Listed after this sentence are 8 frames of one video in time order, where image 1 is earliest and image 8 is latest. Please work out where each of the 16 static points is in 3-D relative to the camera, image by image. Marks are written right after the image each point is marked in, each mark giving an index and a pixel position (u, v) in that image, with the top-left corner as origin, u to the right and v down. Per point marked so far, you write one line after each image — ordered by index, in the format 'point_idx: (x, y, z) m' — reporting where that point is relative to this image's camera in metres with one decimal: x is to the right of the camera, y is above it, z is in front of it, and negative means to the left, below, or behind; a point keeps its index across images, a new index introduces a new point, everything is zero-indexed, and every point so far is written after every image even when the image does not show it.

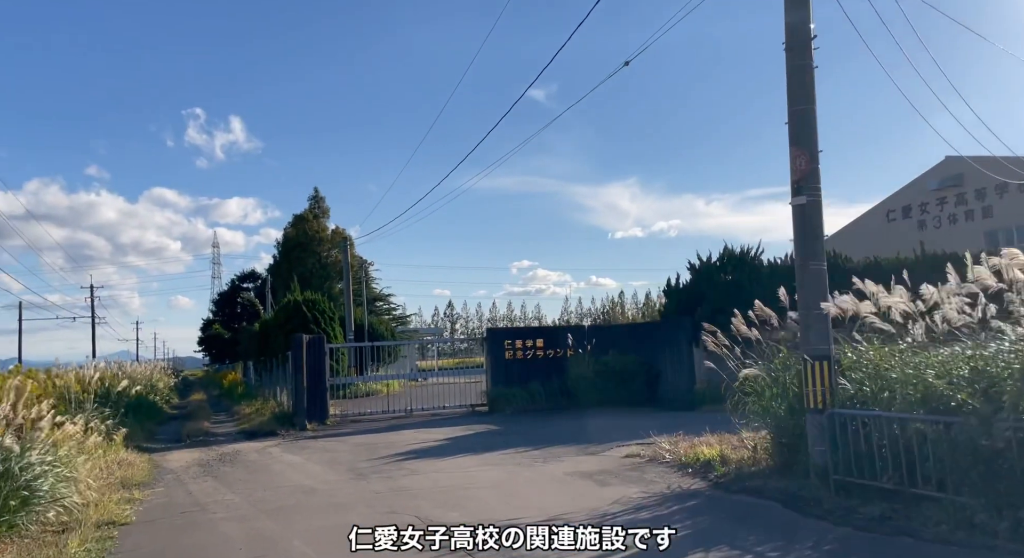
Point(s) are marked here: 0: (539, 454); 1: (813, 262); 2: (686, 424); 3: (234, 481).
0: (+0.4, -2.8, +12.4) m
1: (+3.3, +0.2, +8.7) m
2: (+3.6, -3.0, +16.1) m
3: (-4.2, -3.1, +11.9) m
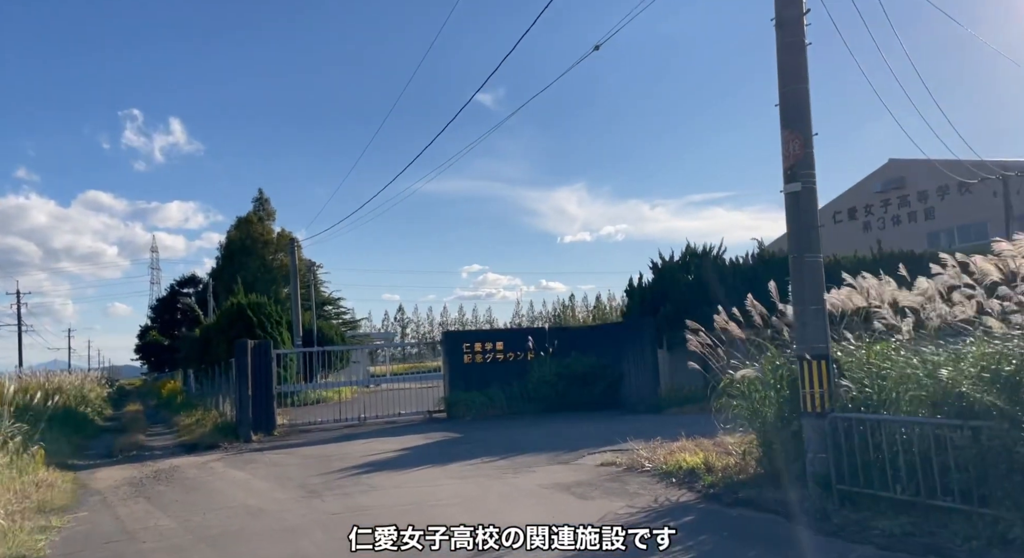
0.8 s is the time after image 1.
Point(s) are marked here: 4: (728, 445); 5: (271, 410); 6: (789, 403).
0: (-0.1, -2.7, +11.6) m
1: (+3.0, +0.3, +8.0) m
2: (+2.8, -2.9, +15.5) m
3: (-4.7, -3.0, +10.7) m
4: (+2.8, -2.2, +10.2) m
5: (-6.0, -3.2, +19.5) m
6: (+2.9, -1.3, +8.4) m
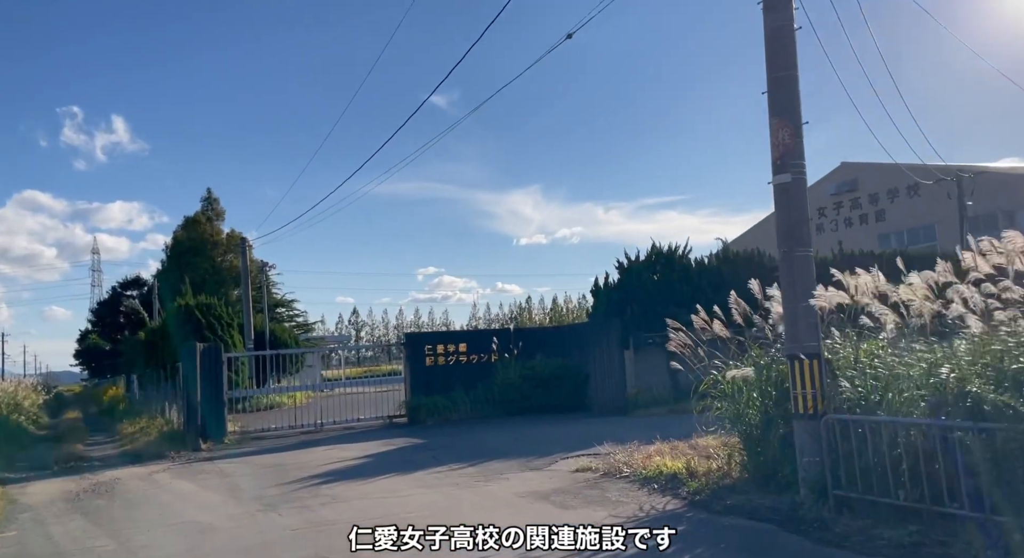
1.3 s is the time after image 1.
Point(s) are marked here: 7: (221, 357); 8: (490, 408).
0: (-0.5, -2.7, +11.0) m
1: (+2.8, +0.3, +7.6) m
2: (+2.1, -2.9, +15.0) m
3: (-5.0, -3.0, +9.8) m
4: (+2.5, -2.1, +9.8) m
5: (-6.8, -3.2, +18.6) m
6: (+2.7, -1.3, +8.0) m
7: (-6.9, -1.8, +18.6) m
8: (-0.5, -3.3, +20.1) m
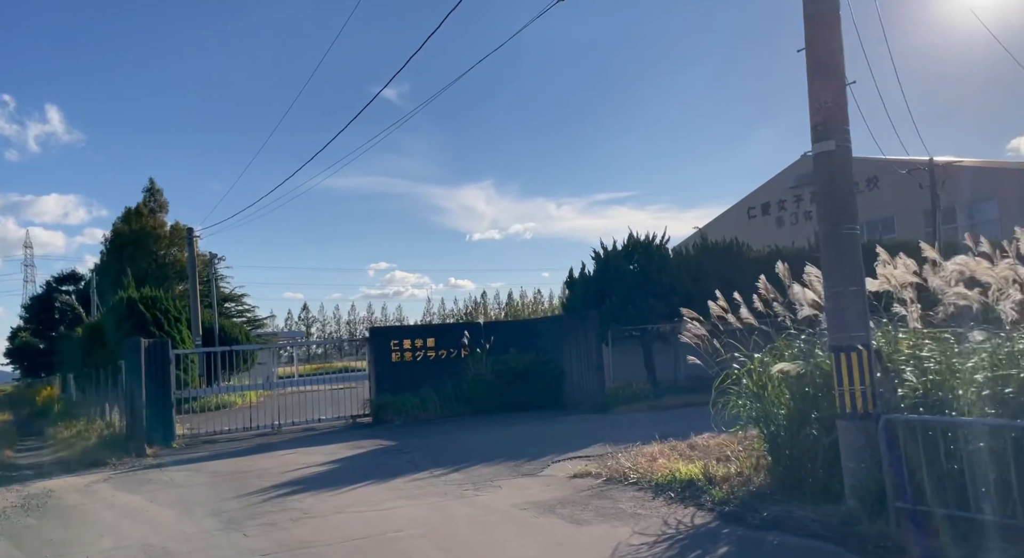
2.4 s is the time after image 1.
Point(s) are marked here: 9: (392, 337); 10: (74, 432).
0: (-0.6, -2.5, +9.9) m
1: (+2.9, +0.5, +6.8) m
2: (+1.8, -2.7, +14.1) m
3: (-5.1, -2.8, +8.5) m
4: (+2.4, -1.9, +8.9) m
5: (-7.4, -3.0, +17.1) m
6: (+2.7, -1.1, +7.1) m
7: (-7.5, -1.6, +17.1) m
8: (-1.2, -3.1, +19.1) m
9: (-3.0, -1.4, +19.4) m
10: (-10.9, -3.8, +19.7) m
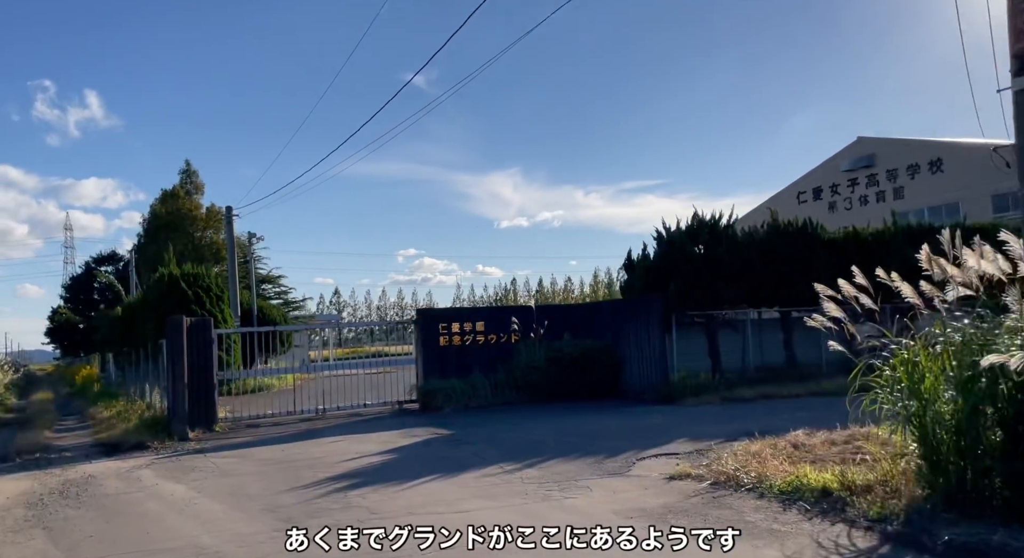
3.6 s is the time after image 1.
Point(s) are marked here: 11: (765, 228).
0: (+0.3, -2.2, +8.9) m
1: (+3.7, +0.7, +5.6) m
2: (+2.9, -2.4, +13.0) m
3: (-4.2, -2.5, +7.6) m
4: (+3.3, -1.7, +7.8) m
5: (-6.2, -2.5, +16.4) m
6: (+3.6, -0.9, +6.0) m
7: (-6.2, -1.1, +16.3) m
8: (0.0, -2.6, +18.0) m
9: (-1.7, -1.0, +18.5) m
10: (-9.6, -3.2, +19.1) m
11: (+6.1, +1.2, +18.8) m
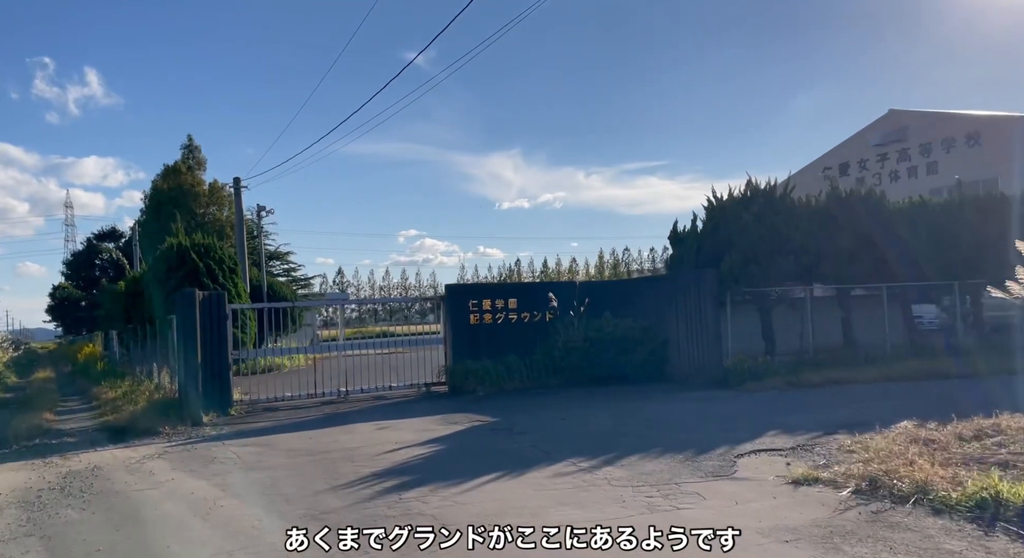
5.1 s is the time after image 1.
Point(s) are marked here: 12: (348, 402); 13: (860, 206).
0: (+1.1, -1.9, +7.5) m
1: (+4.5, +0.9, +4.1) m
2: (+3.7, -1.9, +11.6) m
3: (-3.4, -2.2, +6.3) m
4: (+4.1, -1.4, +6.4) m
5: (-5.4, -2.0, +15.0) m
6: (+4.4, -0.7, +4.6) m
7: (-5.4, -0.6, +14.9) m
8: (+0.8, -2.0, +16.7) m
9: (-0.9, -0.4, +17.1) m
10: (-8.8, -2.6, +17.7) m
11: (+6.9, +1.8, +17.4) m
12: (-3.5, -2.6, +16.6) m
13: (+7.5, +1.5, +17.1) m
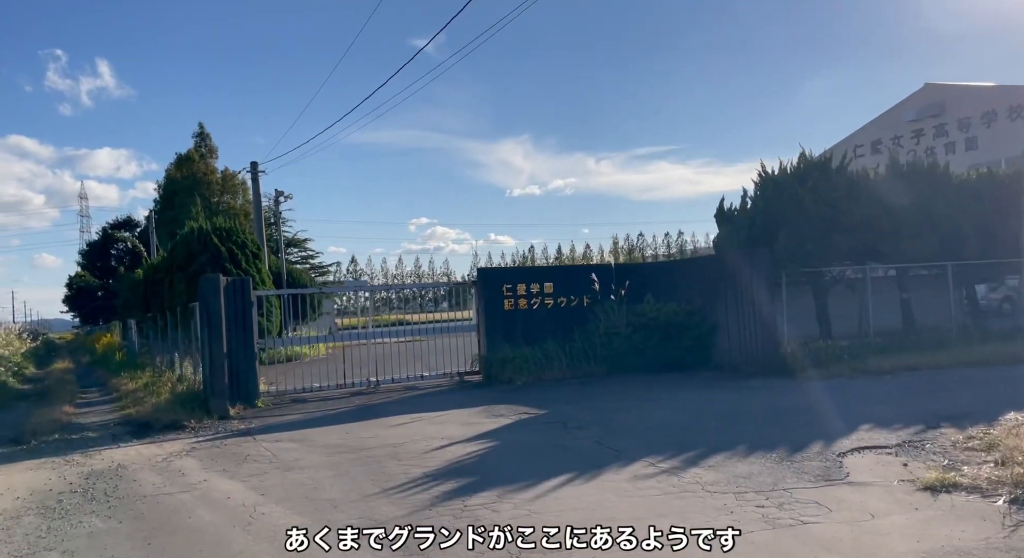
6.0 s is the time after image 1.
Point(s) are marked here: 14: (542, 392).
0: (+1.8, -1.7, +6.6) m
1: (+5.1, +1.1, +3.1) m
2: (+4.4, -1.7, +10.7) m
3: (-2.8, -2.0, +5.5) m
4: (+4.8, -1.2, +5.4) m
5: (-4.6, -1.7, +14.2) m
6: (+5.0, -0.5, +3.6) m
7: (-4.7, -0.3, +14.1) m
8: (+1.6, -1.7, +15.8) m
9: (-0.1, 0.0, +16.2) m
10: (-8.0, -2.3, +17.0) m
11: (+7.7, +2.2, +16.3) m
12: (-2.7, -2.2, +15.8) m
13: (+8.3, +1.9, +16.1) m
14: (+0.6, -2.0, +14.0) m
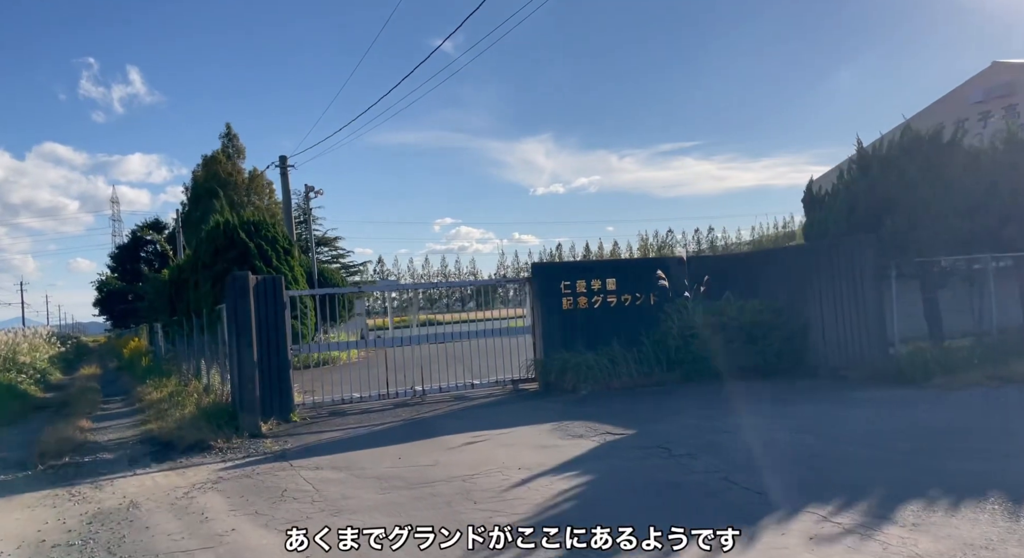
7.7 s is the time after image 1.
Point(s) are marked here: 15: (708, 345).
0: (+2.6, -1.6, +4.8) m
1: (+5.8, +1.2, +1.2) m
2: (+5.3, -1.5, +8.7) m
3: (-2.0, -2.0, +3.8) m
4: (+5.6, -1.1, +3.5) m
5: (-3.5, -1.7, +12.5) m
6: (+5.7, -0.4, +1.6) m
7: (-3.6, -0.3, +12.4) m
8: (+2.8, -1.6, +13.9) m
9: (+1.0, 0.0, +14.4) m
10: (-6.8, -2.3, +15.5) m
11: (+8.8, +2.3, +14.3) m
12: (-1.5, -2.2, +14.0) m
13: (+9.4, +2.1, +14.0) m
14: (+1.6, -1.9, +12.2) m
15: (+3.5, -1.2, +13.8) m
